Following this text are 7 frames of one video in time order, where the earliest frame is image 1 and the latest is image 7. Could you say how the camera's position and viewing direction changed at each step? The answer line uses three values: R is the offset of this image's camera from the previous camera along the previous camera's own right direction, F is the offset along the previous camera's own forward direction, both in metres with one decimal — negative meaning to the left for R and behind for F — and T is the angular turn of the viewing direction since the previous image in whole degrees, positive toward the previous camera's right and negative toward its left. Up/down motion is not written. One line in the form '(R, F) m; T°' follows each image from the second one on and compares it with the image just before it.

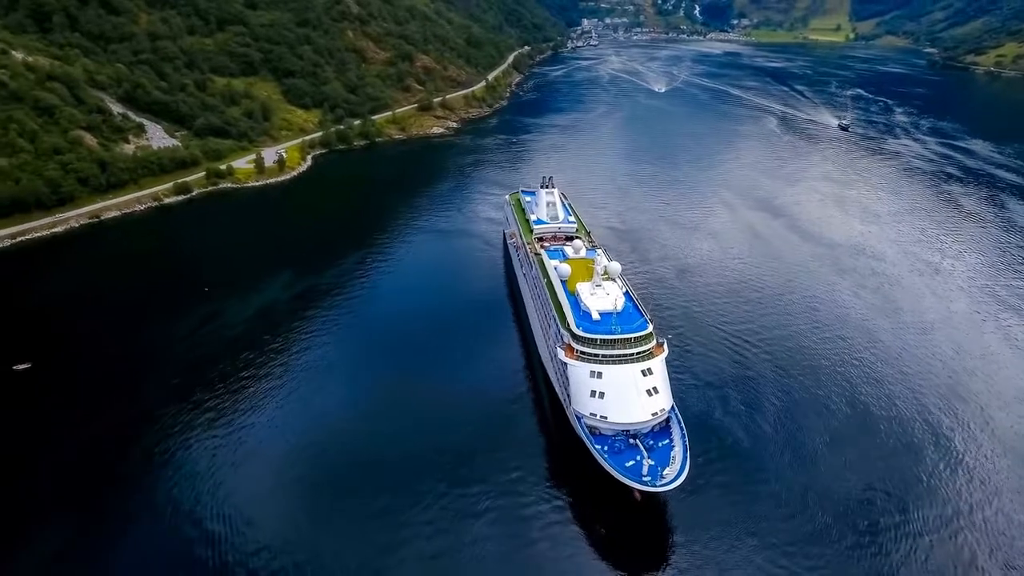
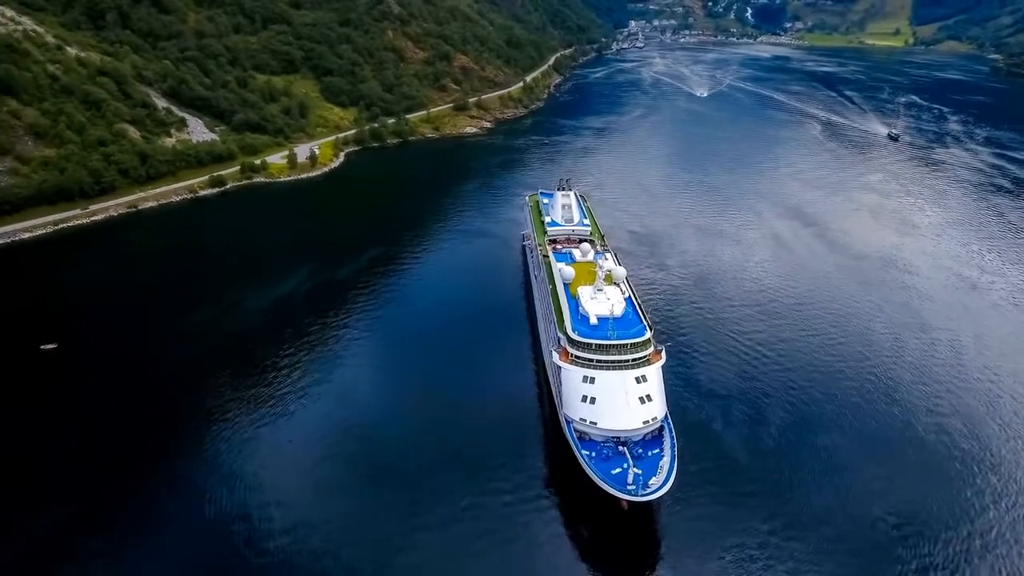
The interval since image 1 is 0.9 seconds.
(+2.9, -0.3) m; -4°
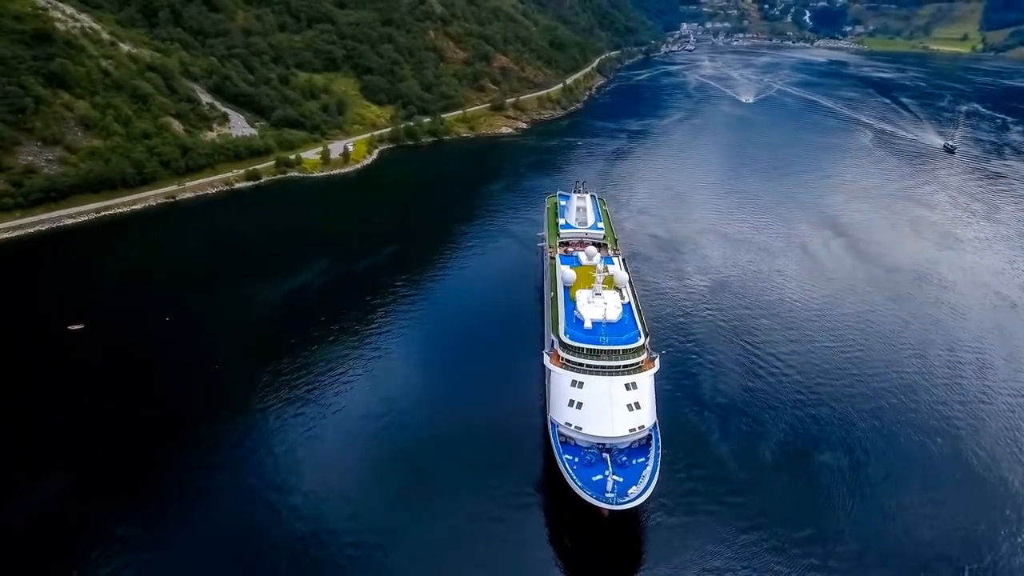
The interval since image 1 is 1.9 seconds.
(+3.3, -0.3) m; -4°
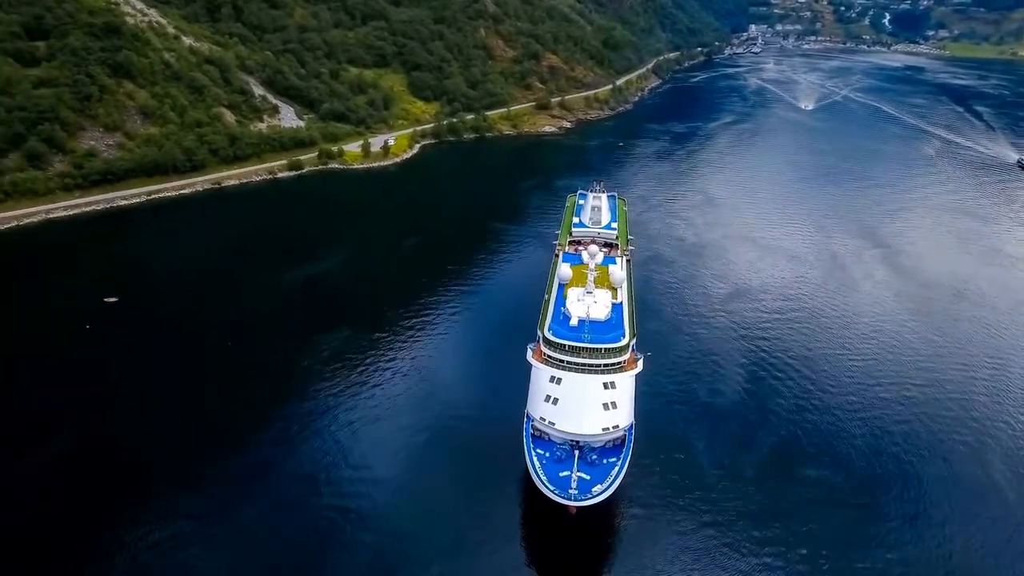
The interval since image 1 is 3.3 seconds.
(+4.7, -0.5) m; -5°
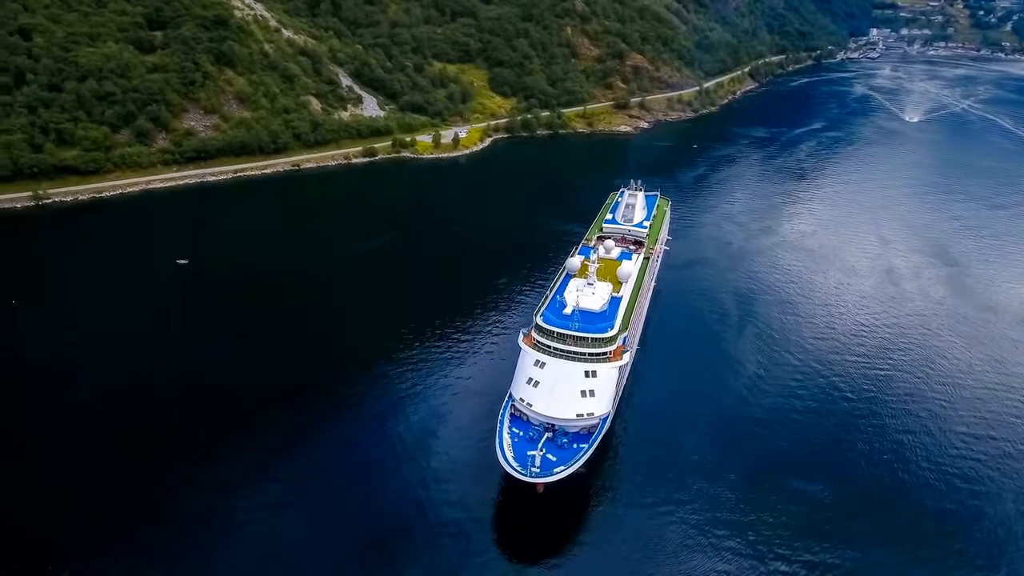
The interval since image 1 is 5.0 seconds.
(+6.9, -1.1) m; -9°
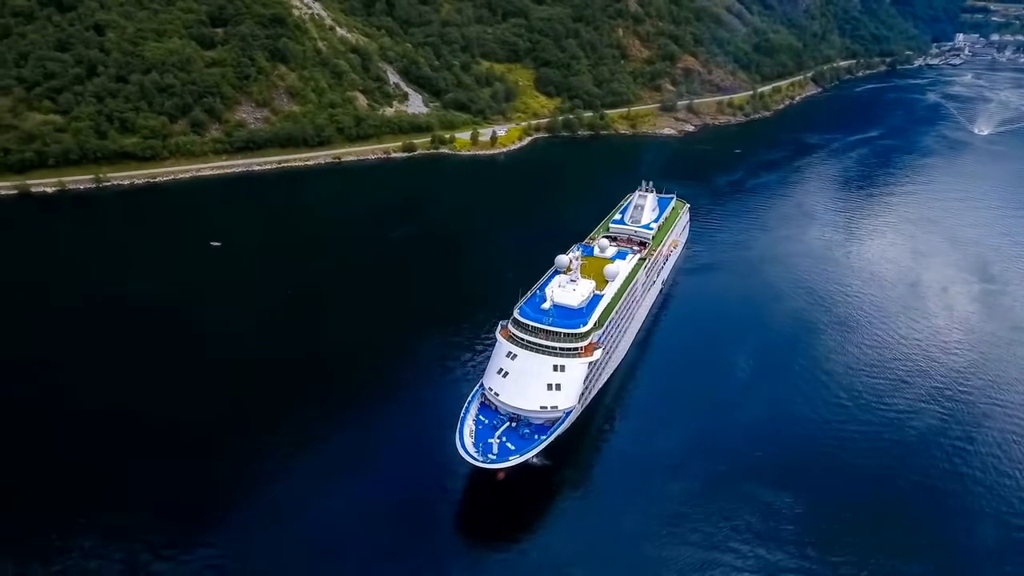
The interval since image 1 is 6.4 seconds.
(+5.9, -0.5) m; -6°
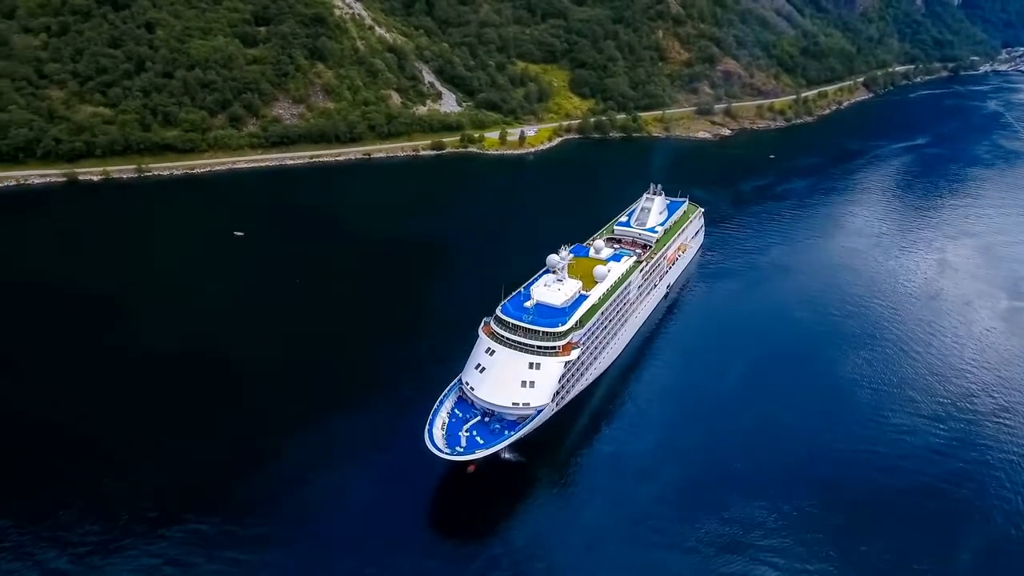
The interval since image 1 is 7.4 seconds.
(+4.5, -0.1) m; -5°
